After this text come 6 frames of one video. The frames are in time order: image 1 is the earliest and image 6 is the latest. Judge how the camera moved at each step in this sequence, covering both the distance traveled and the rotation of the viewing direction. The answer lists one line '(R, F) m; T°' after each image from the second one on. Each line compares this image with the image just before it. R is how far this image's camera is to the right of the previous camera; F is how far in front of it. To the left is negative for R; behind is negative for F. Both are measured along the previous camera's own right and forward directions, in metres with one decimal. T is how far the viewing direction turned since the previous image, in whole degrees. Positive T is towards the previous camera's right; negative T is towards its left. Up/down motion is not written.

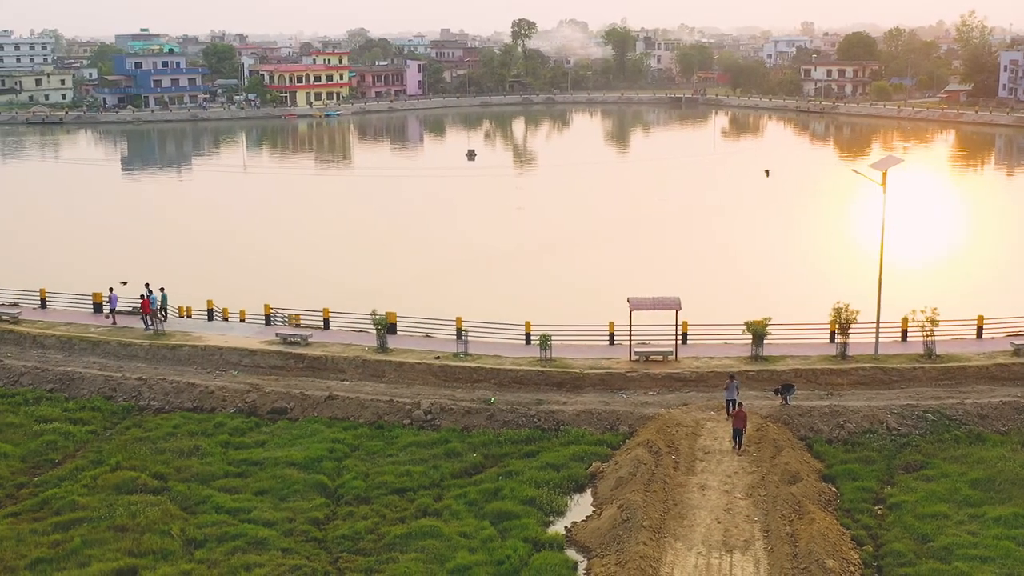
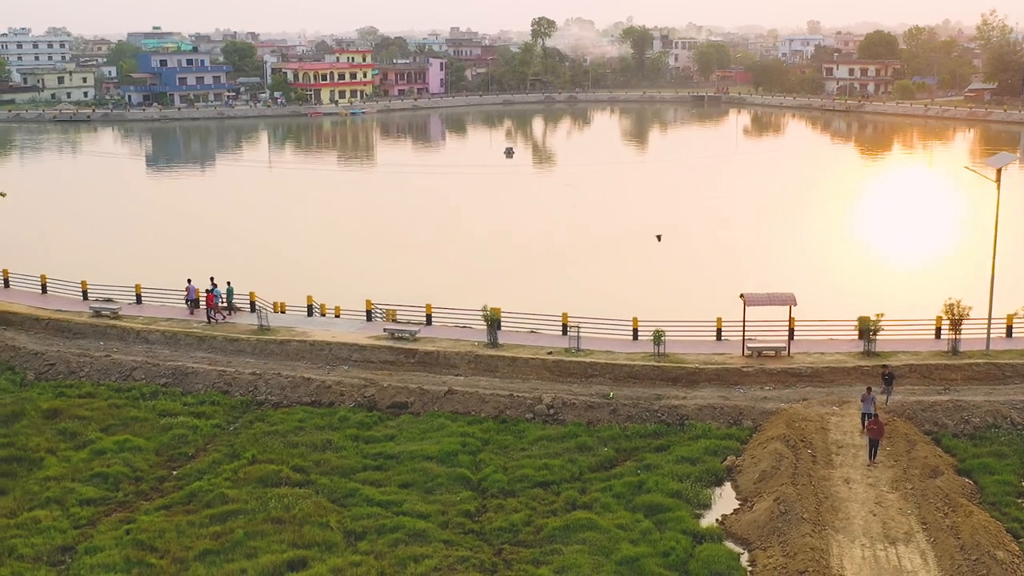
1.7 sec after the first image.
(-1.1, -0.1) m; 0°
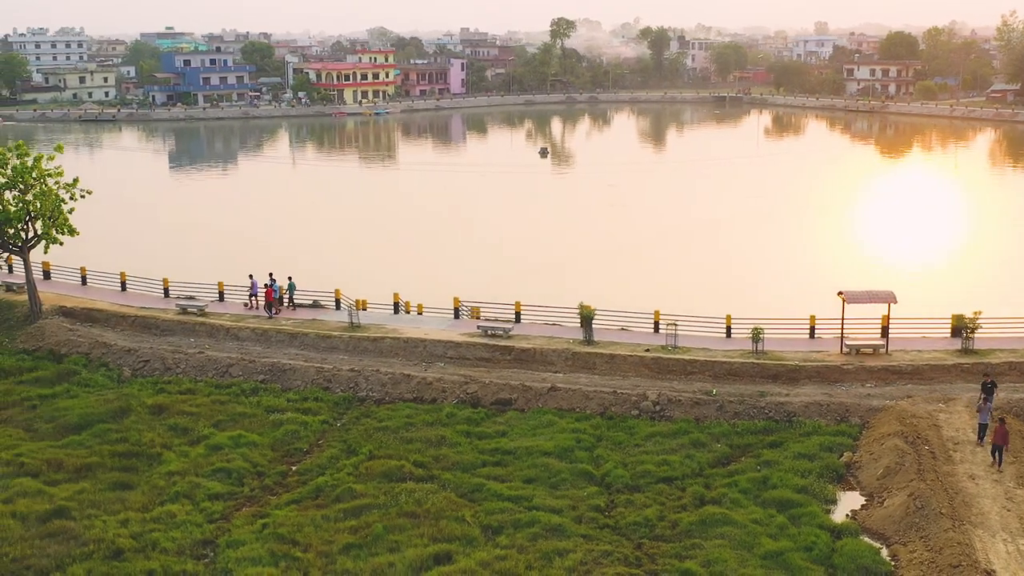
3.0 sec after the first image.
(-0.9, 0.0) m; 0°
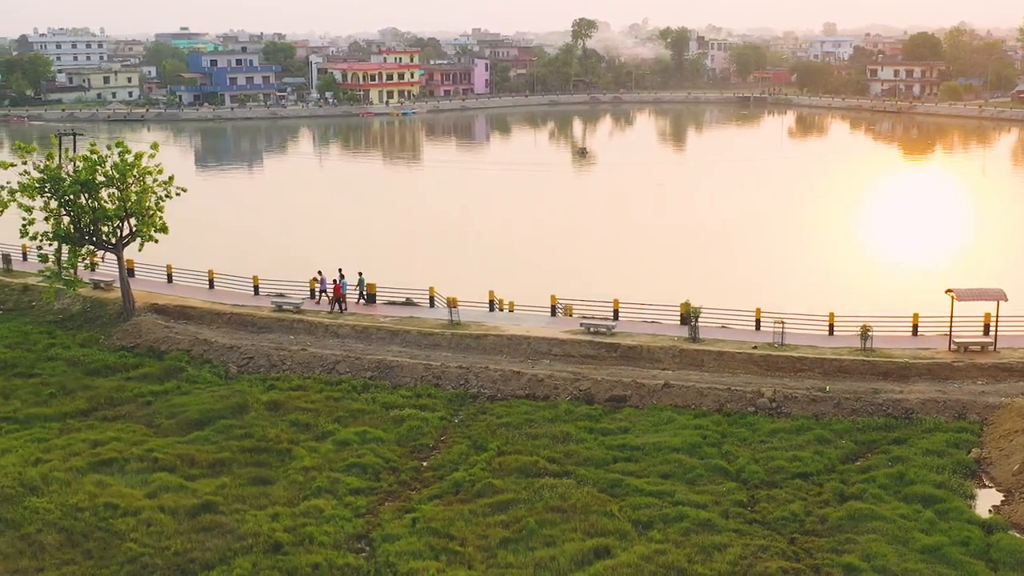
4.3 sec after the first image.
(-1.0, 0.0) m; 0°
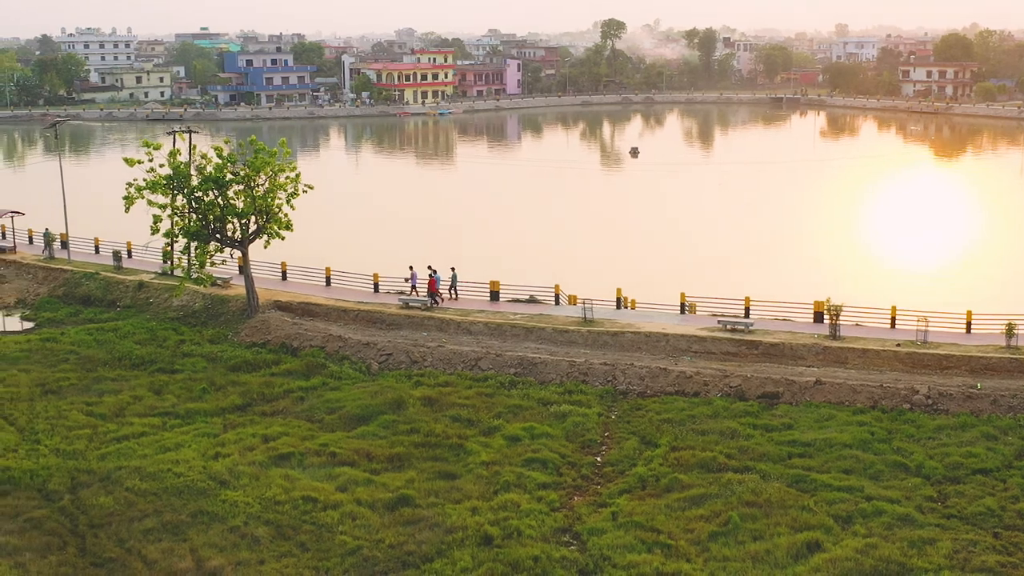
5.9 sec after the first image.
(-1.3, -0.1) m; 0°
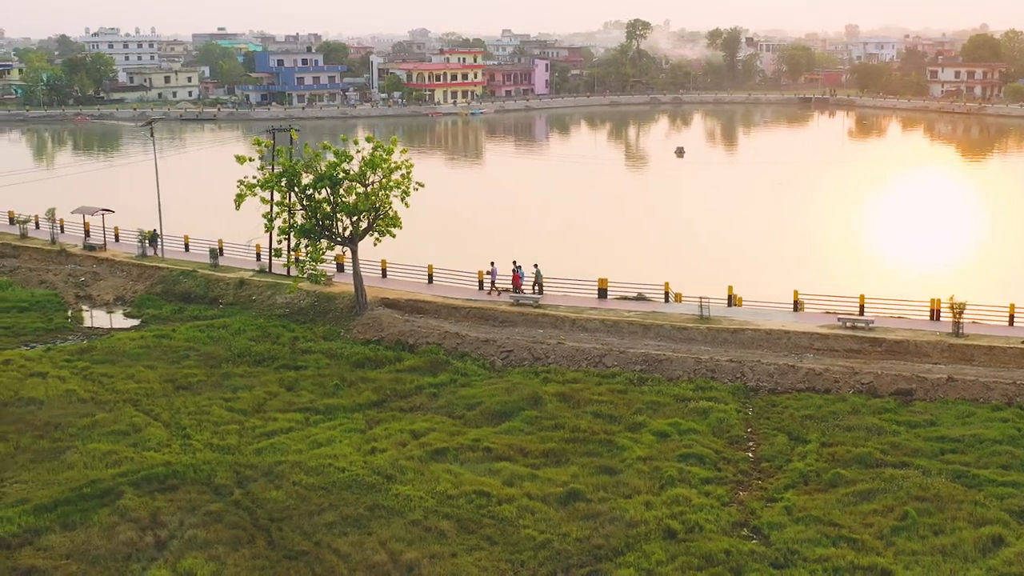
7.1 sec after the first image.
(-1.2, -0.1) m; 0°
